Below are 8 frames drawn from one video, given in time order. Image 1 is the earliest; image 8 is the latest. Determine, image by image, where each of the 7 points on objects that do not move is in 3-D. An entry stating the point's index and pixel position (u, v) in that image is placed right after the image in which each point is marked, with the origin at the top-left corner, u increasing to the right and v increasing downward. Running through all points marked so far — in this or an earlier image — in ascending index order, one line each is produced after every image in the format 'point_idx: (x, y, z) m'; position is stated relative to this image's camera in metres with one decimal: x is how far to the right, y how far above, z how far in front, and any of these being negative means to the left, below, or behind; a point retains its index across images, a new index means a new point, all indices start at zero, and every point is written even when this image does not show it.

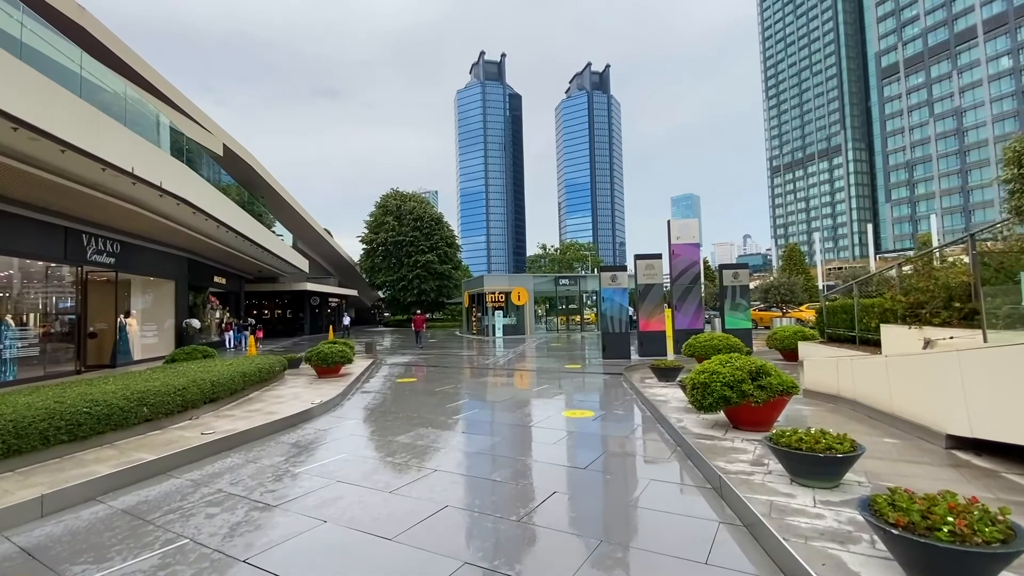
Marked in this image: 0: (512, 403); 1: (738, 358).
0: (0.0, -2.0, +8.6) m
1: (+2.4, -0.7, +5.3) m
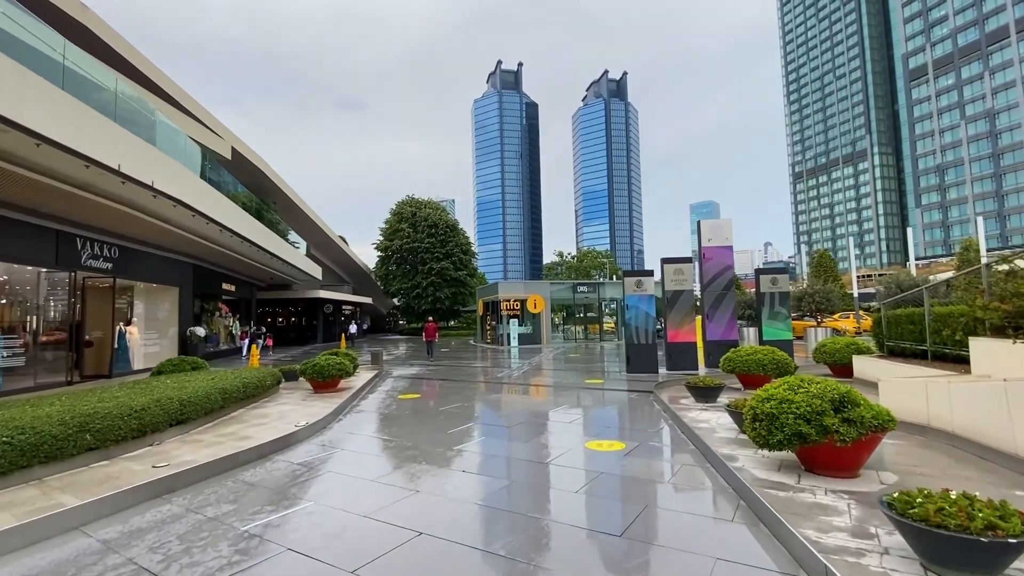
0: (+0.2, -2.0, +7.6) m
1: (+2.5, -0.8, +4.1) m
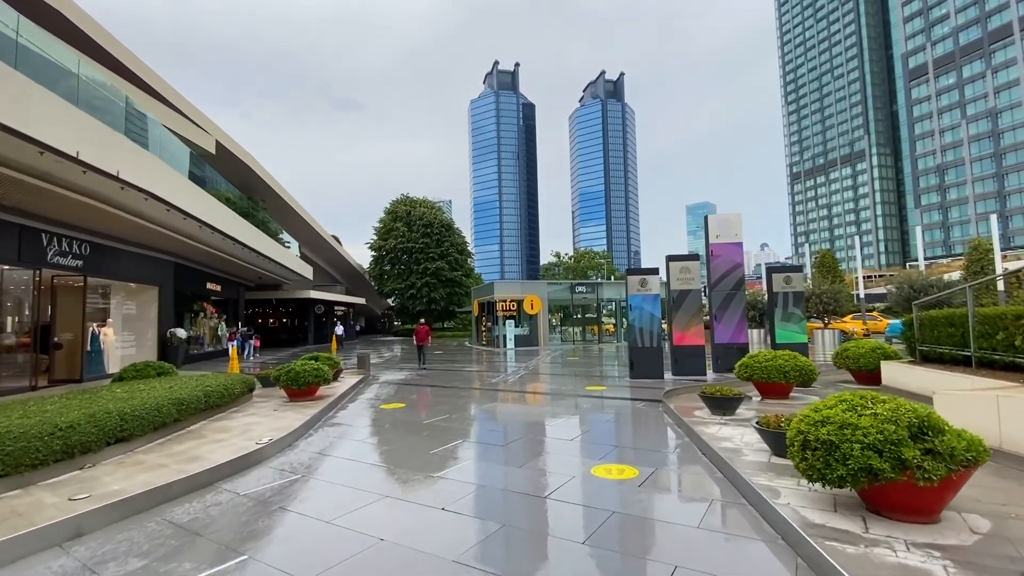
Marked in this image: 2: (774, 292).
0: (+0.1, -2.0, +6.7) m
1: (+2.4, -0.7, +3.3) m
2: (+6.0, -0.1, +11.5) m
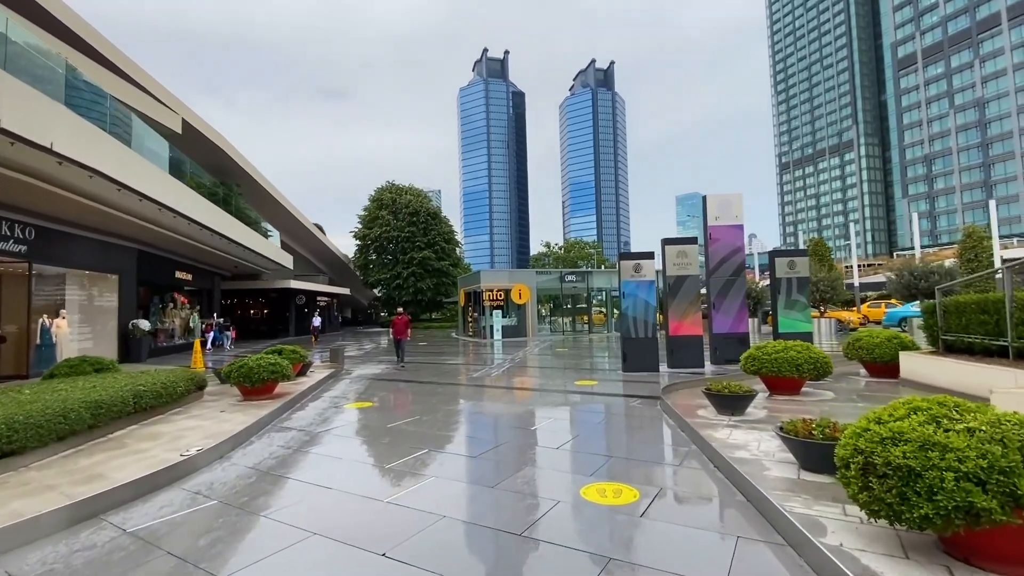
0: (-0.1, -1.8, +5.8) m
1: (+2.2, -0.6, +2.4) m
2: (+5.7, +0.2, +10.7) m
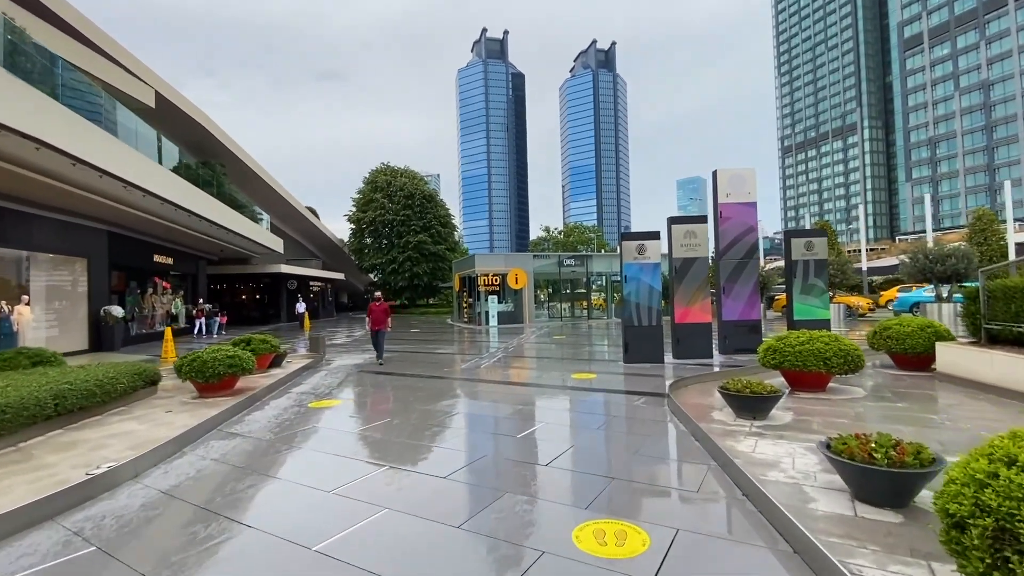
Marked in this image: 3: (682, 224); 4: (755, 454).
0: (-0.3, -1.6, +5.0) m
1: (+2.1, -0.5, +1.5) m
2: (+5.5, +0.5, +9.8) m
3: (+3.4, +1.3, +10.0) m
4: (+2.0, -1.3, +4.0) m
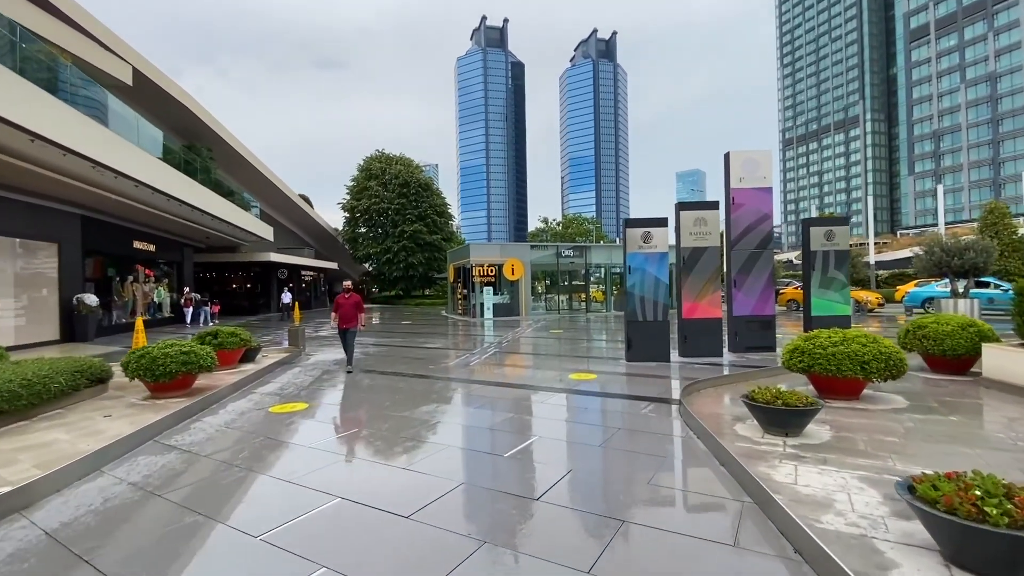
0: (-0.4, -1.5, +4.2) m
1: (+2.0, -0.5, +0.7) m
2: (+5.4, +0.7, +9.0) m
3: (+3.3, +1.4, +9.2) m
4: (+1.8, -1.3, +3.2) m
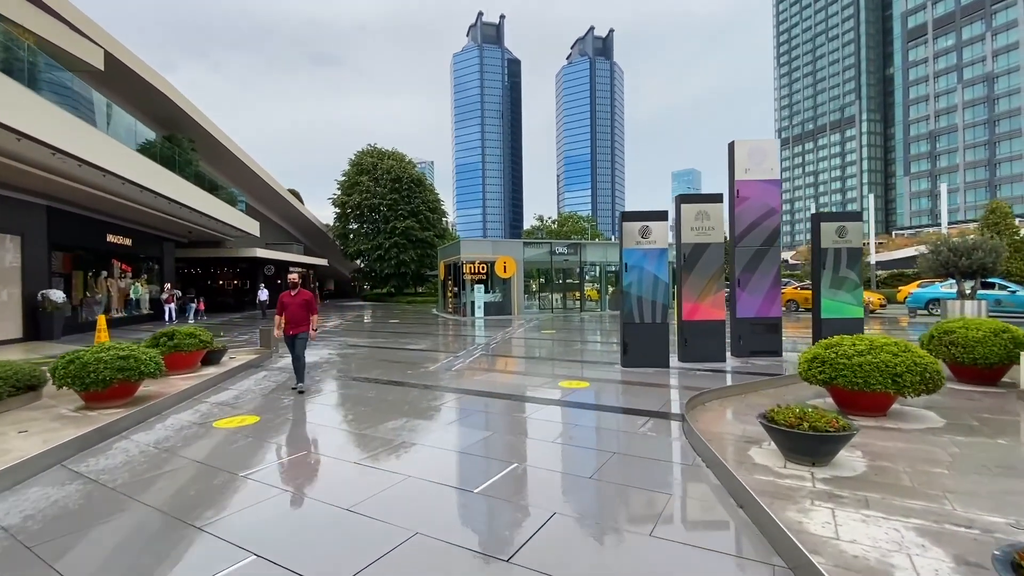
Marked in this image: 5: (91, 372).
0: (-0.6, -1.5, +3.5) m
1: (+1.8, -0.5, +0.1) m
2: (+5.2, +0.7, +8.3) m
3: (+3.1, +1.4, +8.5) m
4: (+1.7, -1.3, +2.6) m
5: (-4.5, -0.9, +5.4) m
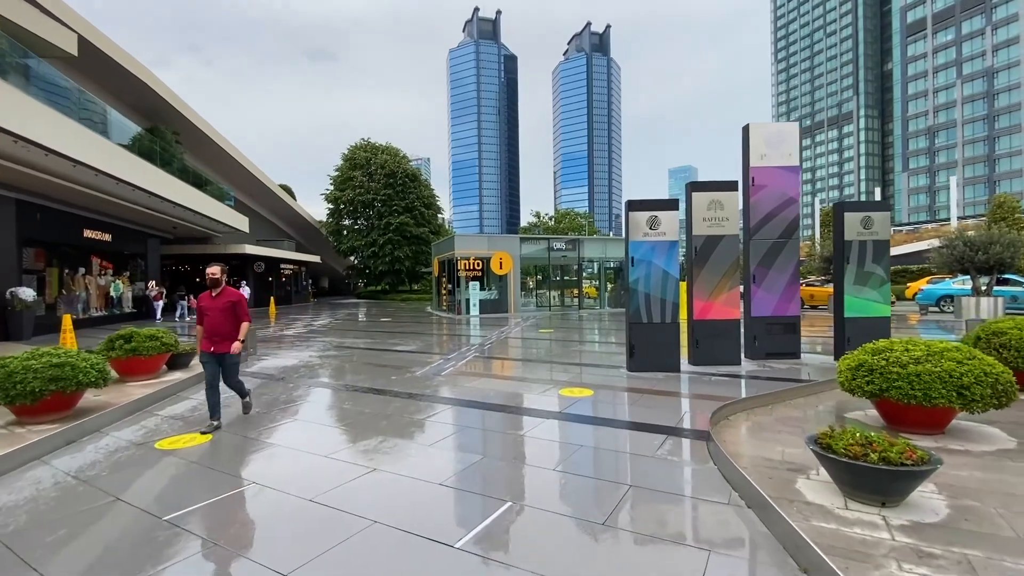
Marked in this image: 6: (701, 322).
0: (-0.6, -1.5, +2.8) m
1: (+1.8, -0.5, -0.6) m
2: (+5.1, +0.7, +7.6) m
3: (+3.0, +1.5, +7.8) m
4: (+1.6, -1.3, +1.9) m
5: (-4.6, -0.9, +4.7) m
6: (+3.0, -0.5, +7.7) m
